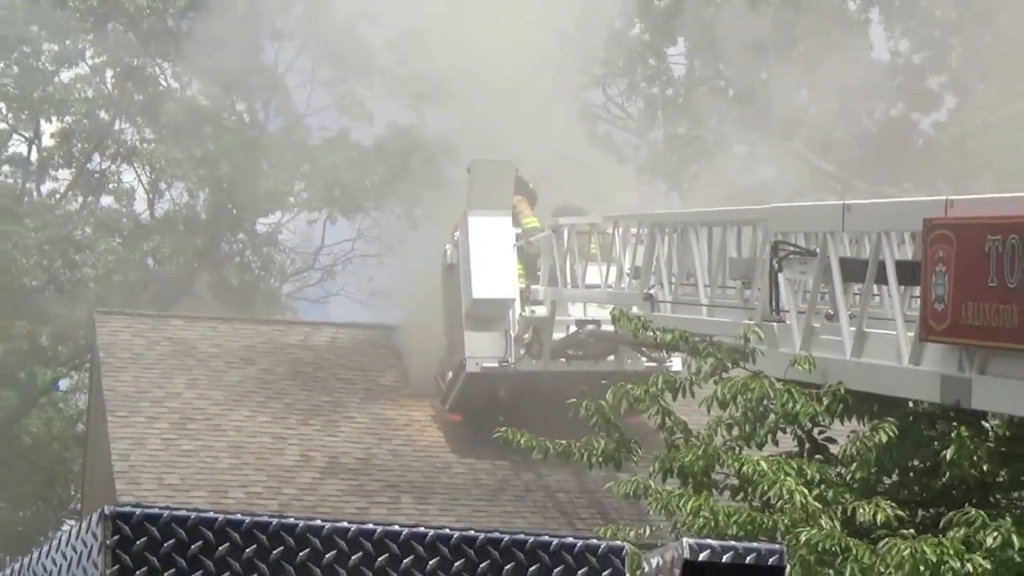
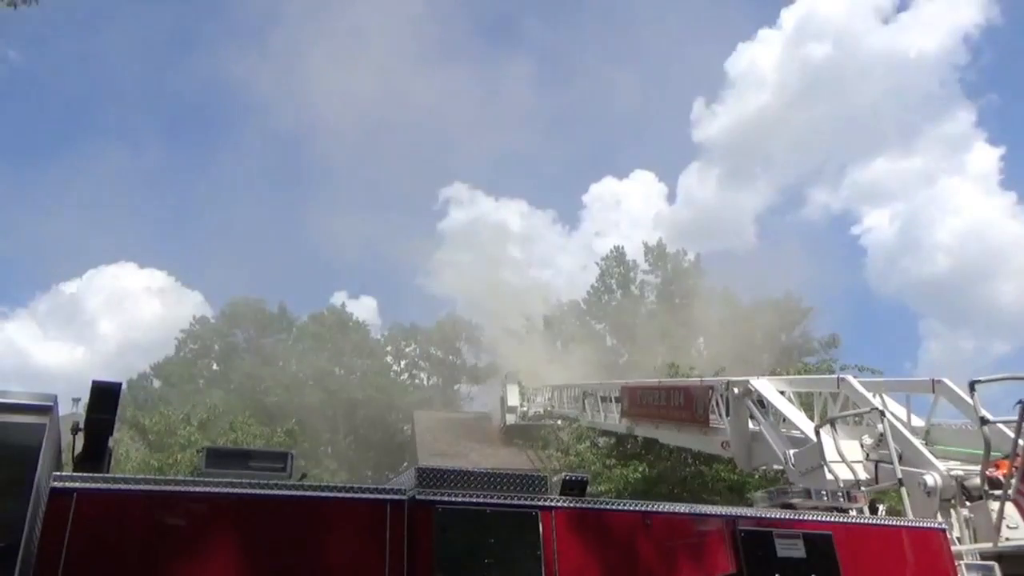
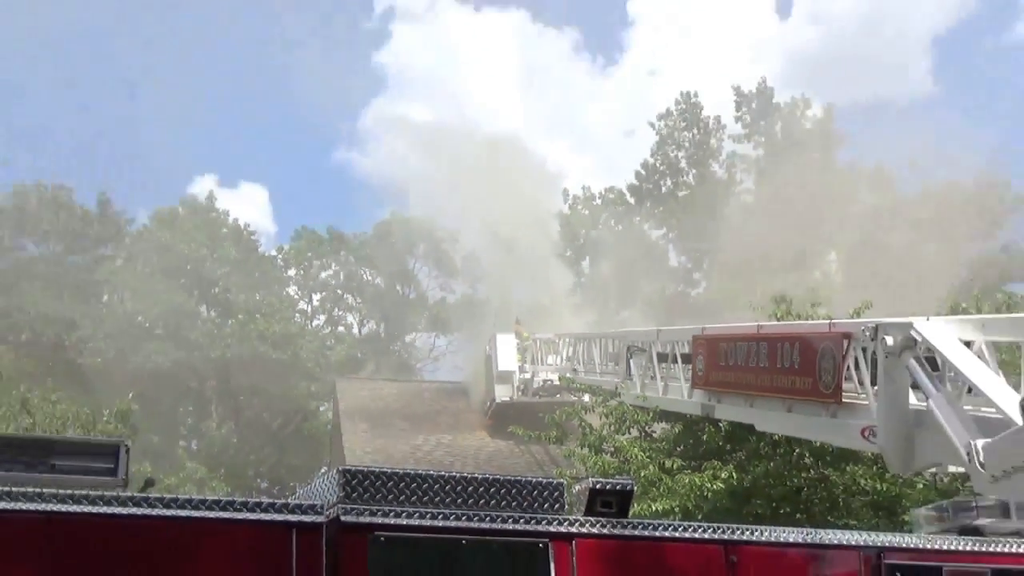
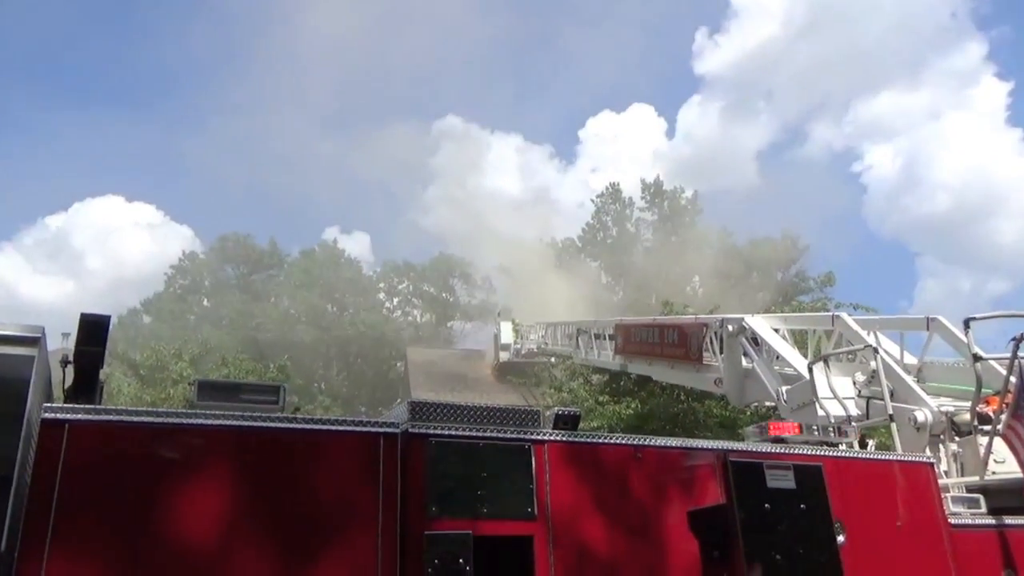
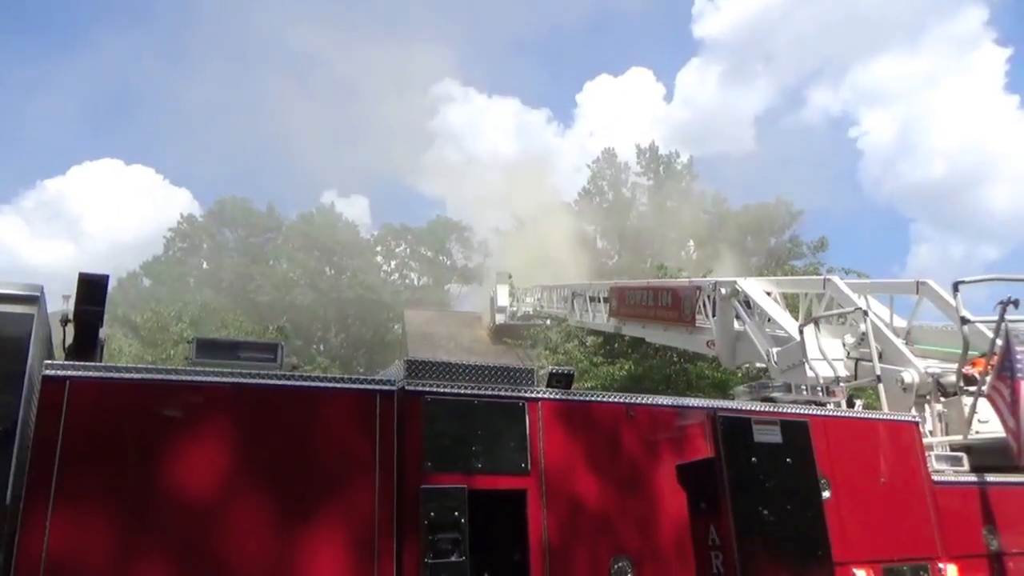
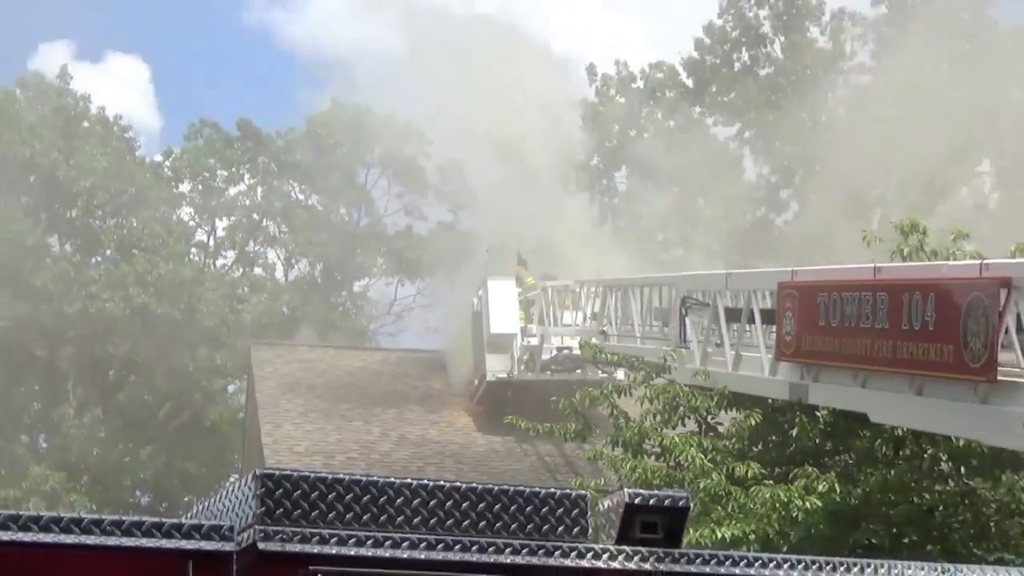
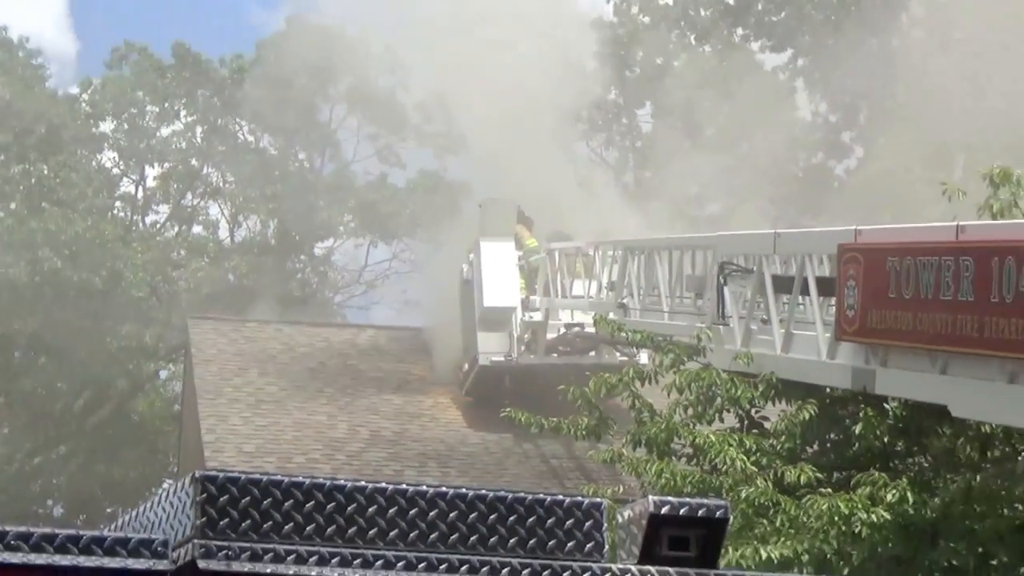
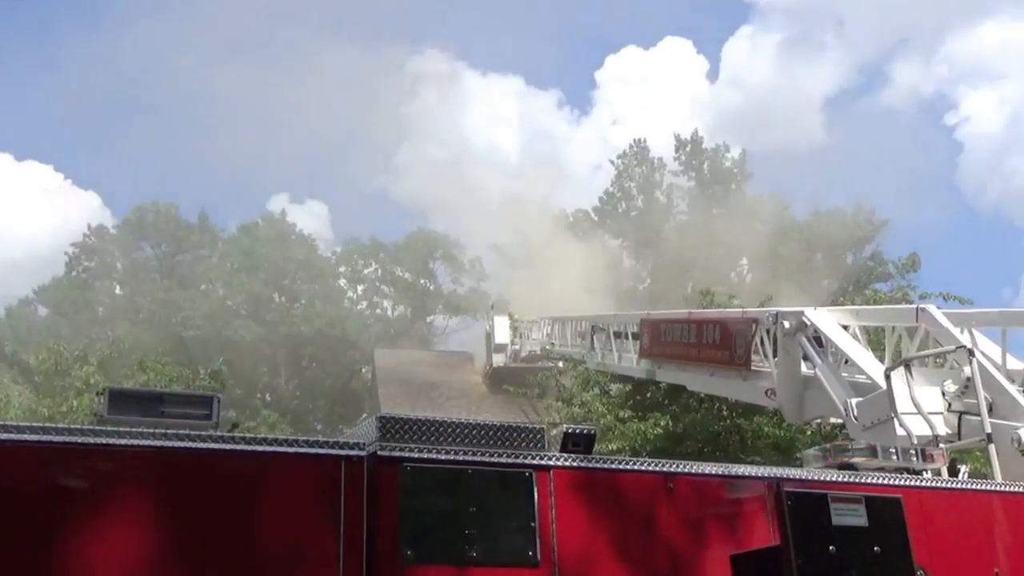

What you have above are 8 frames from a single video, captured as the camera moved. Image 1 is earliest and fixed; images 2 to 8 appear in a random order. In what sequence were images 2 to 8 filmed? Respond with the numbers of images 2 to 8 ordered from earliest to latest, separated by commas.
7, 6, 3, 2, 4, 8, 5
